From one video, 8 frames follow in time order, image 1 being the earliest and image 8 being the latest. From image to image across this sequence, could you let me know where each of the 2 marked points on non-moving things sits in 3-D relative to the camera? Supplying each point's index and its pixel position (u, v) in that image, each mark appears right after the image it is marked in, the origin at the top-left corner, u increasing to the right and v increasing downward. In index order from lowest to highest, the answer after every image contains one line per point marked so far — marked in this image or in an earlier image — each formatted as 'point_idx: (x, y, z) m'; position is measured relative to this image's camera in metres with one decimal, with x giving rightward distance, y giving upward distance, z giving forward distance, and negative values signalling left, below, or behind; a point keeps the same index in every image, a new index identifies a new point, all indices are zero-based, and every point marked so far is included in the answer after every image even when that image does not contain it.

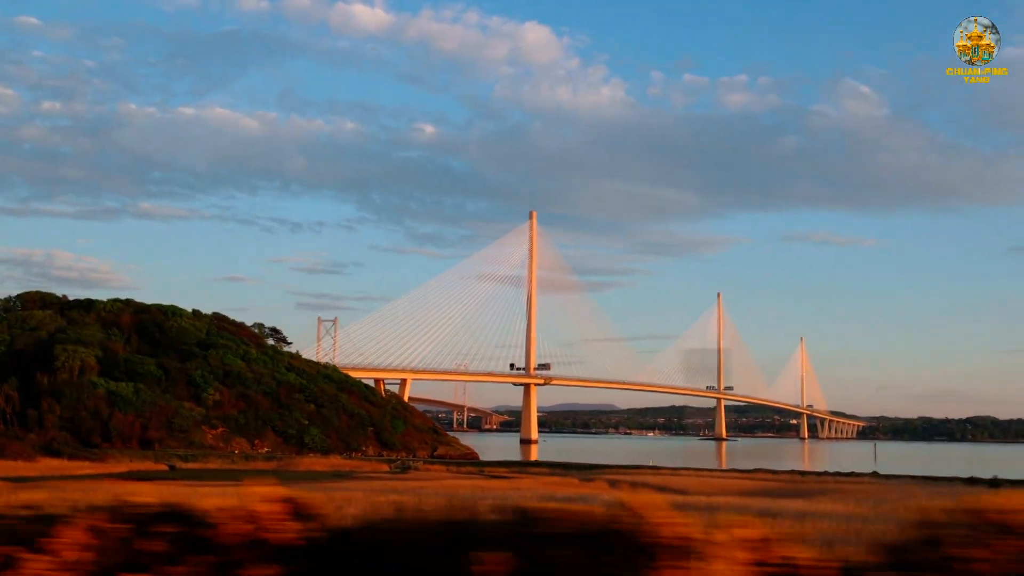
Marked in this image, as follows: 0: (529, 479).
0: (+0.3, -3.4, +18.2) m
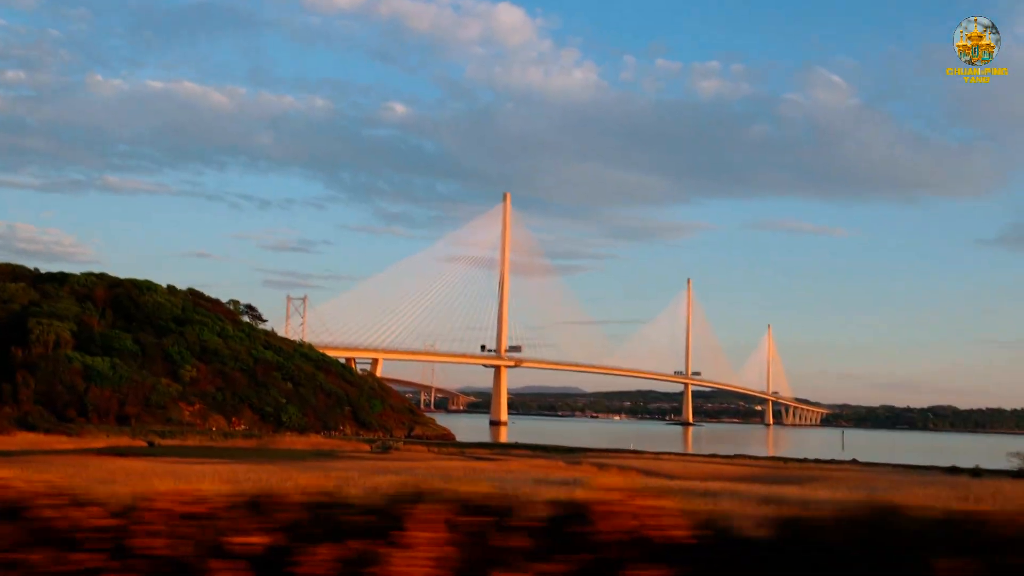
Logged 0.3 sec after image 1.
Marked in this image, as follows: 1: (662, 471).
0: (0.0, -3.1, +18.2) m
1: (+2.4, -3.0, +16.6) m
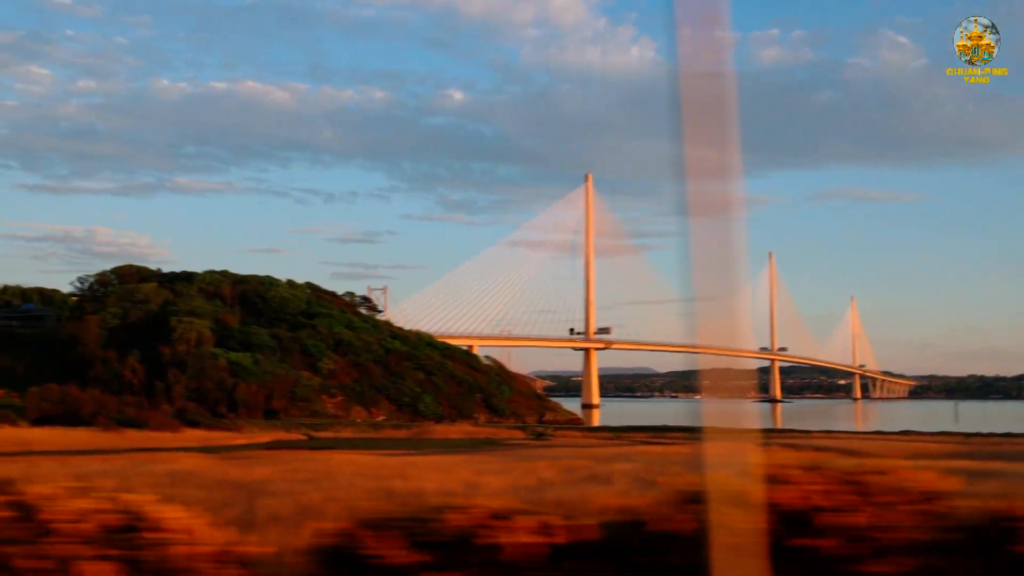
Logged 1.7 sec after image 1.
0: (+3.2, -2.7, +17.8) m
1: (+5.5, -2.5, +16.1) m
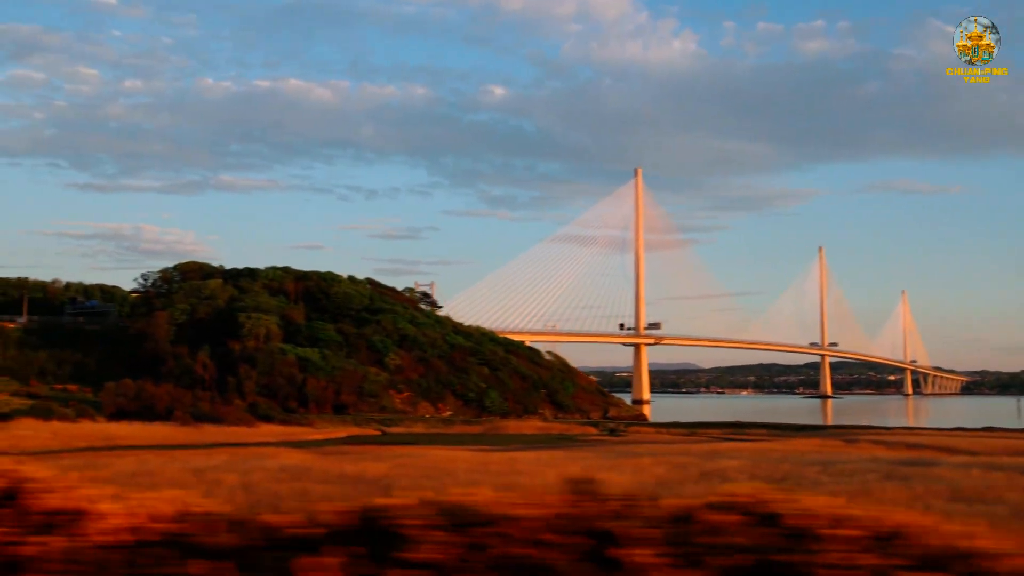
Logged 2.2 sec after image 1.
0: (+4.6, -2.6, +17.5) m
1: (+6.8, -2.4, +15.7) m
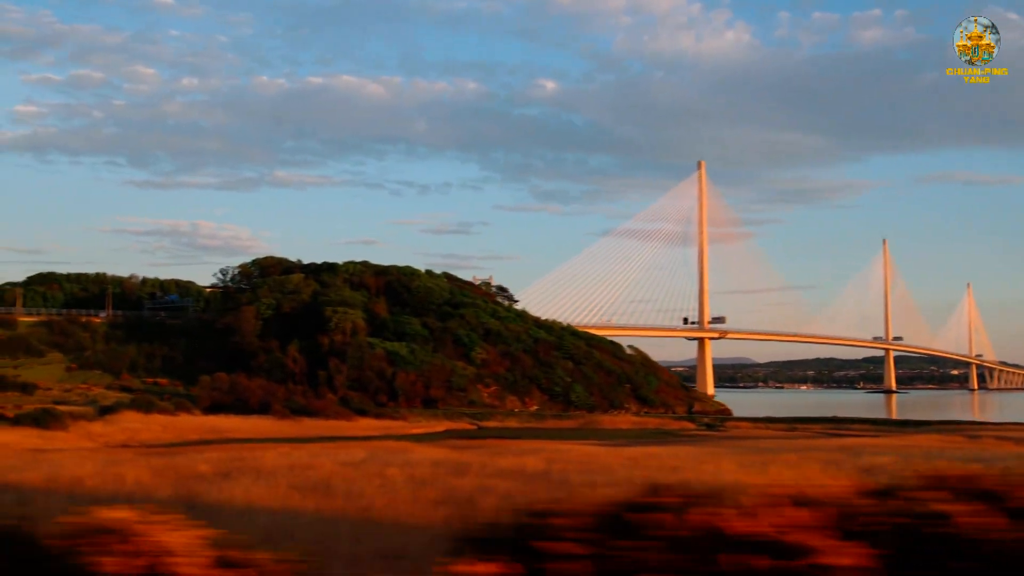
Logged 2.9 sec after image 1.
0: (+6.4, -2.4, +17.0) m
1: (+8.6, -2.3, +15.2) m
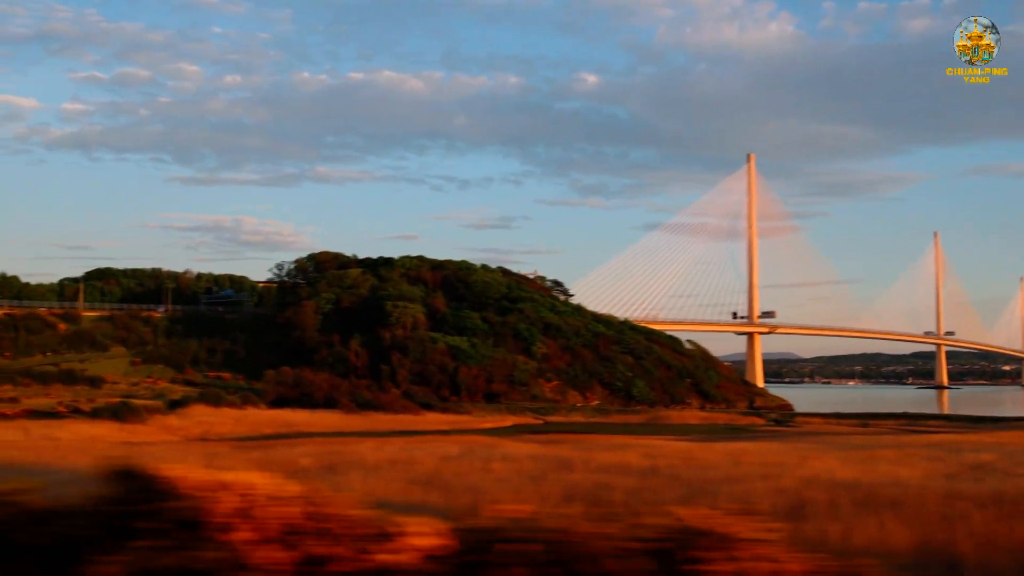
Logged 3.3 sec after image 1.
0: (+7.7, -2.3, +16.6) m
1: (+9.7, -2.2, +14.7) m
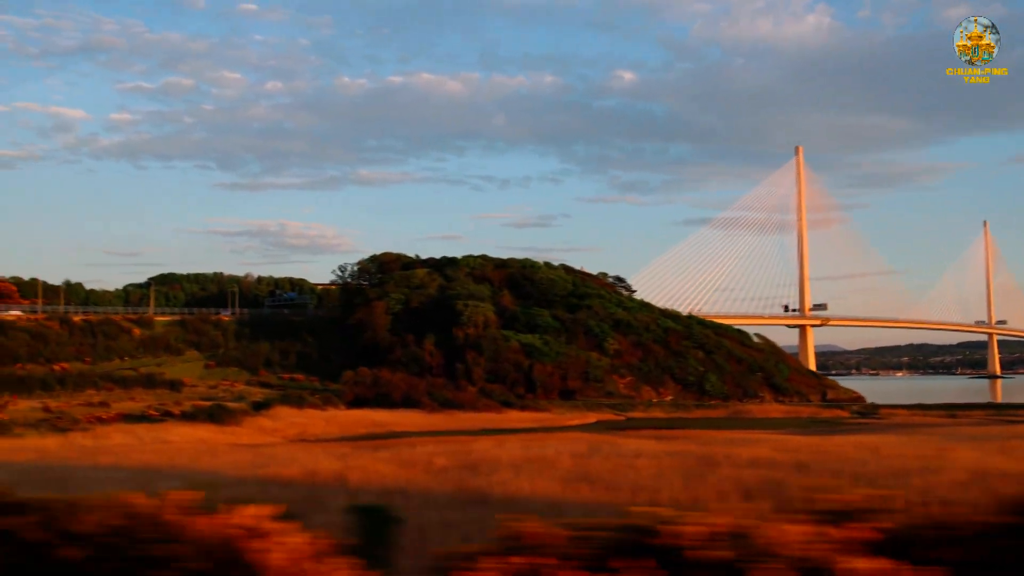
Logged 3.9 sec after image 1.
0: (+9.2, -2.1, +16.2) m
1: (+11.2, -1.9, +14.3) m
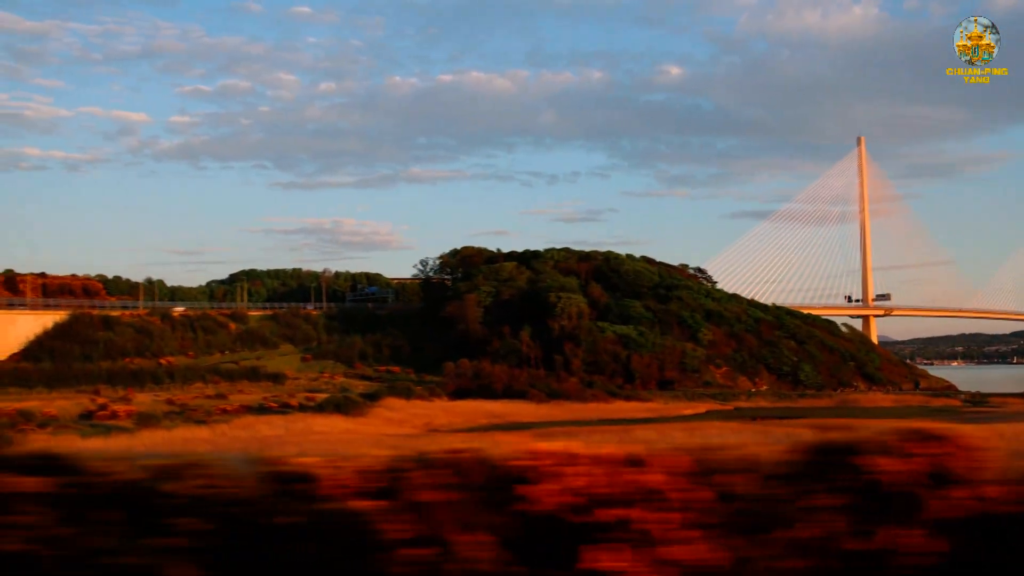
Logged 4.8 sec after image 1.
0: (+11.1, -1.8, +15.9) m
1: (+13.1, -1.6, +13.9) m
